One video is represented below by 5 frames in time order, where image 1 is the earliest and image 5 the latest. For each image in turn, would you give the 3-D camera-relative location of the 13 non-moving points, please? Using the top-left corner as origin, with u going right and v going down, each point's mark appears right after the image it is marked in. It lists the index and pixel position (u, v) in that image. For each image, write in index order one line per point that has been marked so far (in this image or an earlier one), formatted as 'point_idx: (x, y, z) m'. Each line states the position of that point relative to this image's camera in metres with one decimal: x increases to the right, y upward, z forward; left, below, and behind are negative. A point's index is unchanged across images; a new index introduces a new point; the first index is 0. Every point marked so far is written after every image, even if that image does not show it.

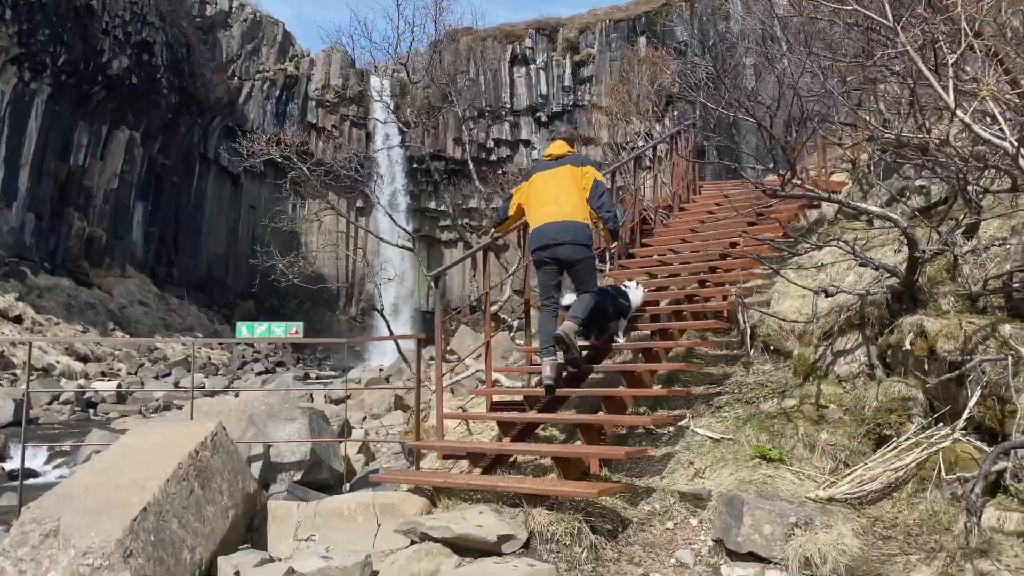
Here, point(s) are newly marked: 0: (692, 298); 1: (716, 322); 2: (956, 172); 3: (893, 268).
0: (+1.5, -0.1, +6.5) m
1: (+1.4, -0.2, +5.5) m
2: (+2.7, +0.7, +5.0) m
3: (+2.3, +0.1, +4.8) m
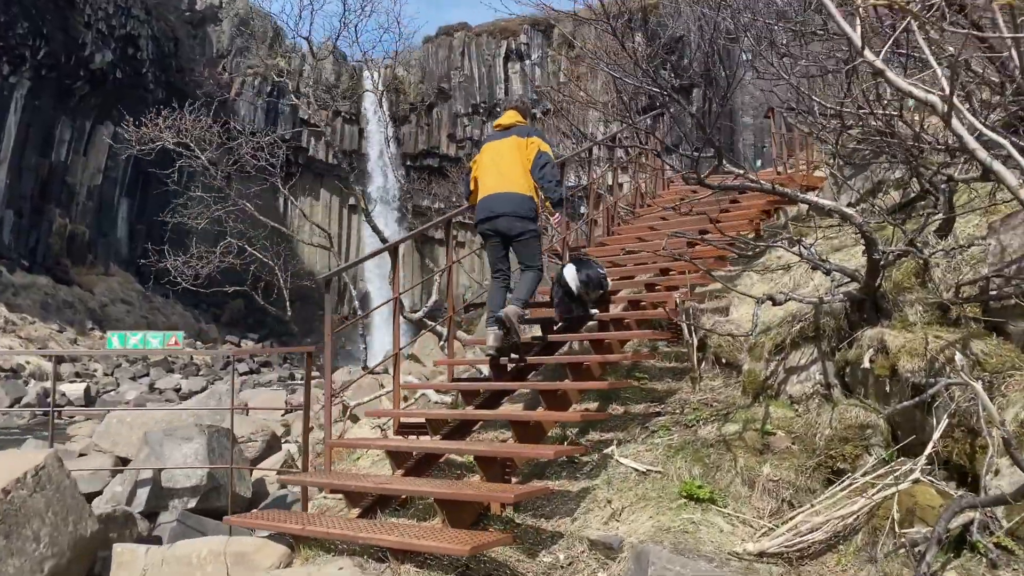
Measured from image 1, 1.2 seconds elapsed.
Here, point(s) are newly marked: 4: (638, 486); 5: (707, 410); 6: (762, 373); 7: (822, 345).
0: (+0.9, -0.1, +5.8) m
1: (+0.9, -0.3, +4.9) m
2: (+2.2, +0.7, +4.4) m
3: (+1.7, +0.1, +4.1) m
4: (+0.6, -0.9, +3.8) m
5: (+1.1, -0.7, +4.5) m
6: (+1.4, -0.5, +4.4) m
7: (+1.6, -0.3, +4.2) m
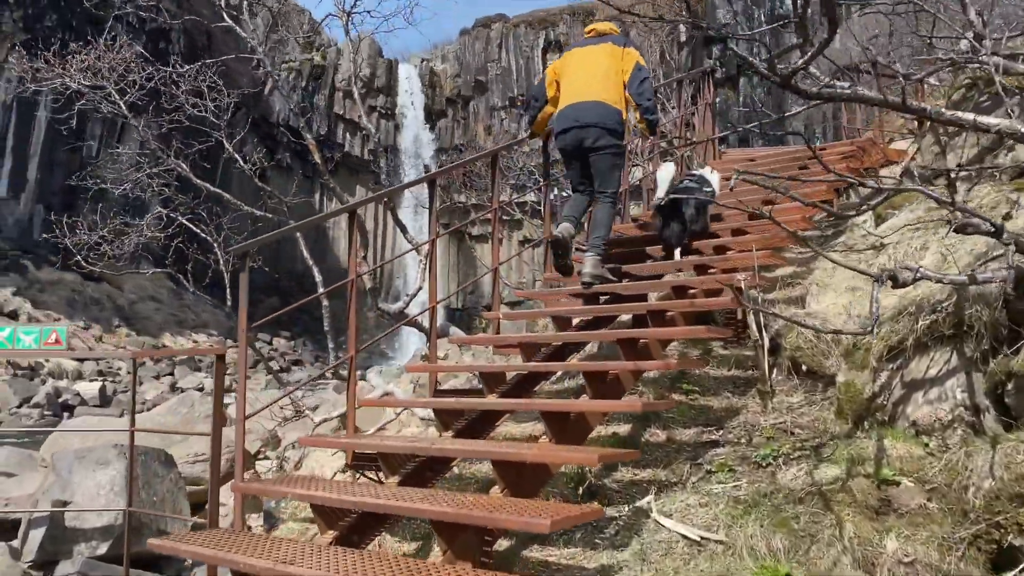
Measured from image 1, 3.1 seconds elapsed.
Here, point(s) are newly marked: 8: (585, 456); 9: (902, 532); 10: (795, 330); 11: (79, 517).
0: (+1.0, 0.0, +4.5) m
1: (+0.9, -0.2, +3.5) m
2: (+2.2, +0.8, +3.0) m
3: (+1.7, +0.2, +2.7) m
4: (+0.5, -0.8, +2.4) m
5: (+1.1, -0.6, +3.1) m
6: (+1.3, -0.4, +3.1) m
7: (+1.6, -0.2, +2.8) m
8: (+0.2, -0.5, +2.5) m
9: (+1.2, -0.7, +2.4) m
10: (+1.3, -0.2, +3.8) m
11: (-2.2, -1.2, +4.1) m
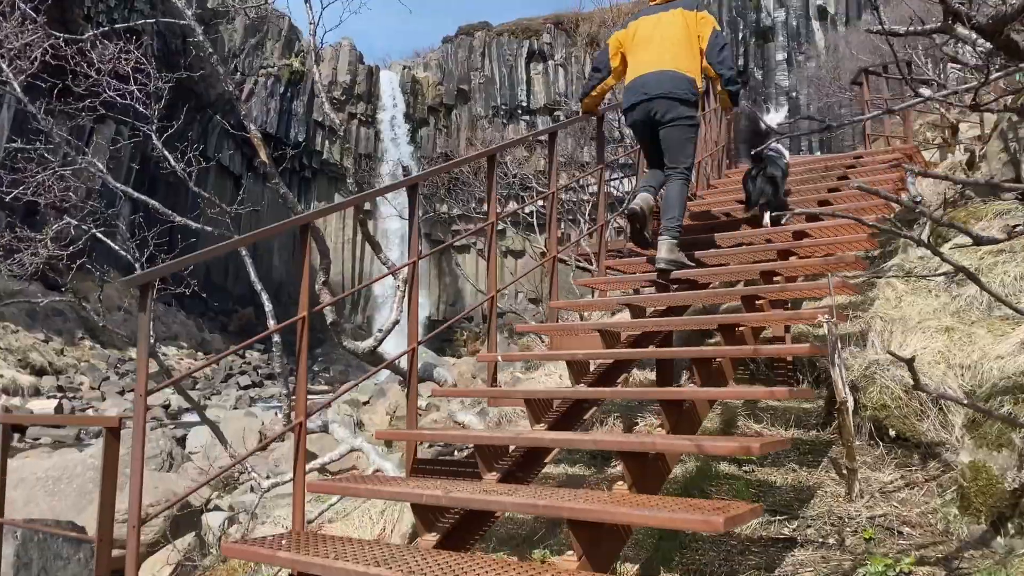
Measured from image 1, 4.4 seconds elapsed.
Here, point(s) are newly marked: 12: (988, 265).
0: (+1.0, -0.2, +3.7) m
1: (+0.9, -0.3, +2.7) m
2: (+2.2, +0.6, +2.2) m
3: (+1.7, 0.0, +1.9) m
4: (+0.6, -1.0, +1.6) m
5: (+1.1, -0.7, +2.3) m
6: (+1.4, -0.5, +2.2) m
7: (+1.6, -0.3, +2.0) m
8: (+0.3, -0.6, +1.6) m
9: (+1.2, -0.8, +1.6) m
10: (+1.4, -0.3, +3.0) m
11: (-2.2, -1.3, +3.1) m
12: (+2.1, +0.1, +3.7) m
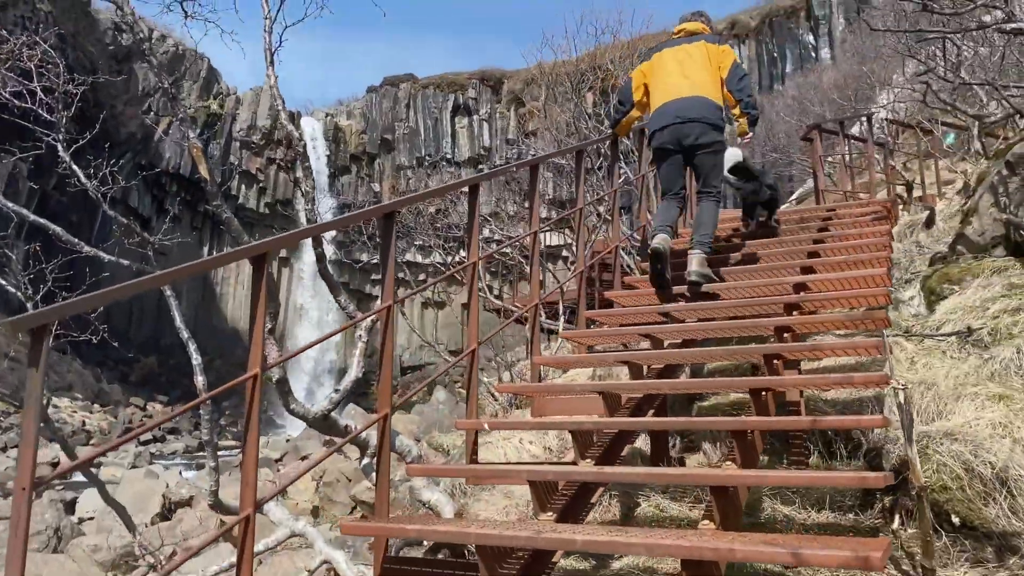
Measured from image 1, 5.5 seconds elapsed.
0: (+0.9, -0.4, +3.2) m
1: (+0.9, -0.5, +2.2) m
2: (+2.3, +0.5, +1.9) m
3: (+1.8, -0.1, +1.5) m
4: (+0.7, -1.0, +1.0) m
5: (+1.1, -0.9, +1.8) m
6: (+1.4, -0.7, +1.8) m
7: (+1.7, -0.5, +1.6) m
8: (+0.4, -0.7, +1.1) m
9: (+1.3, -0.9, +1.1) m
10: (+1.3, -0.5, +2.6) m
11: (-2.2, -1.4, +2.3) m
12: (+2.0, -0.1, +3.4) m
